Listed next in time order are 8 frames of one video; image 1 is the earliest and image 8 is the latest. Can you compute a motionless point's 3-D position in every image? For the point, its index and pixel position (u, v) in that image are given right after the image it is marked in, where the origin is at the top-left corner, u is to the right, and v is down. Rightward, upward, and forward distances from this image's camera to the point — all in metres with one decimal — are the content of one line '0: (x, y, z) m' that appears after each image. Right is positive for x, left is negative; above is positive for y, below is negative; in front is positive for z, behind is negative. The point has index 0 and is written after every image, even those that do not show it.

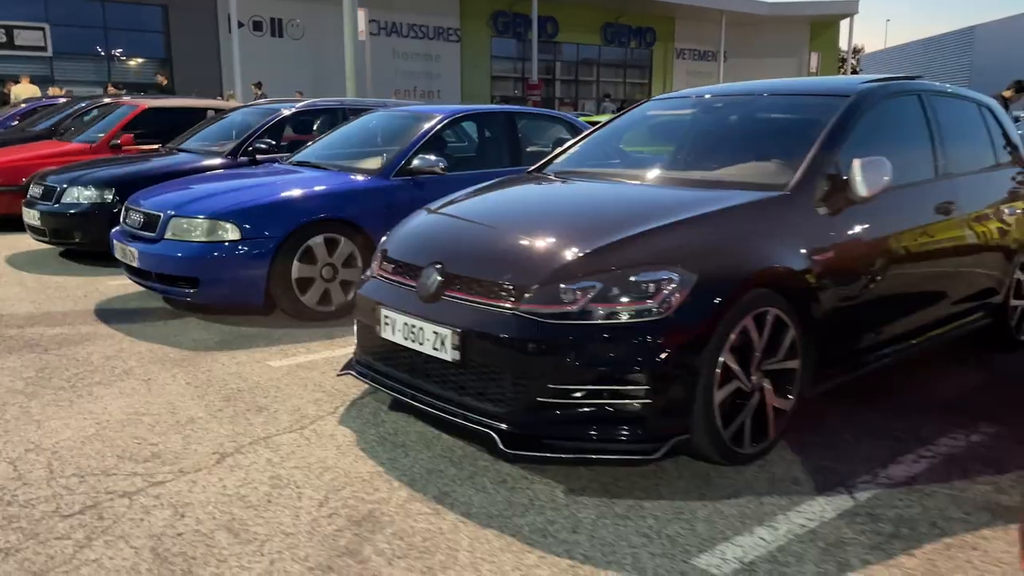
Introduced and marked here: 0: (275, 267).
0: (-1.5, +0.2, +5.3) m
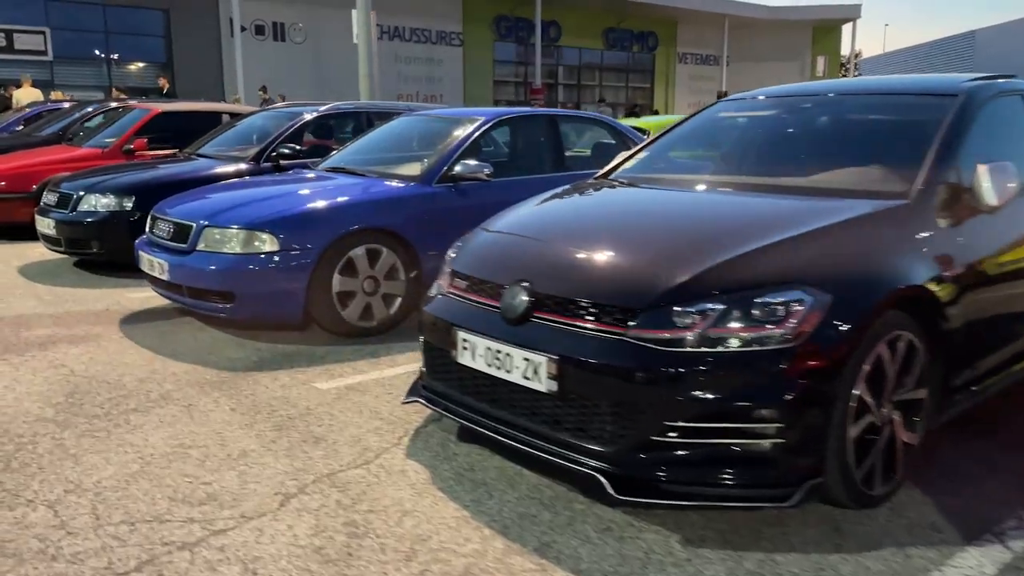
0: (-1.2, +0.1, +5.0) m
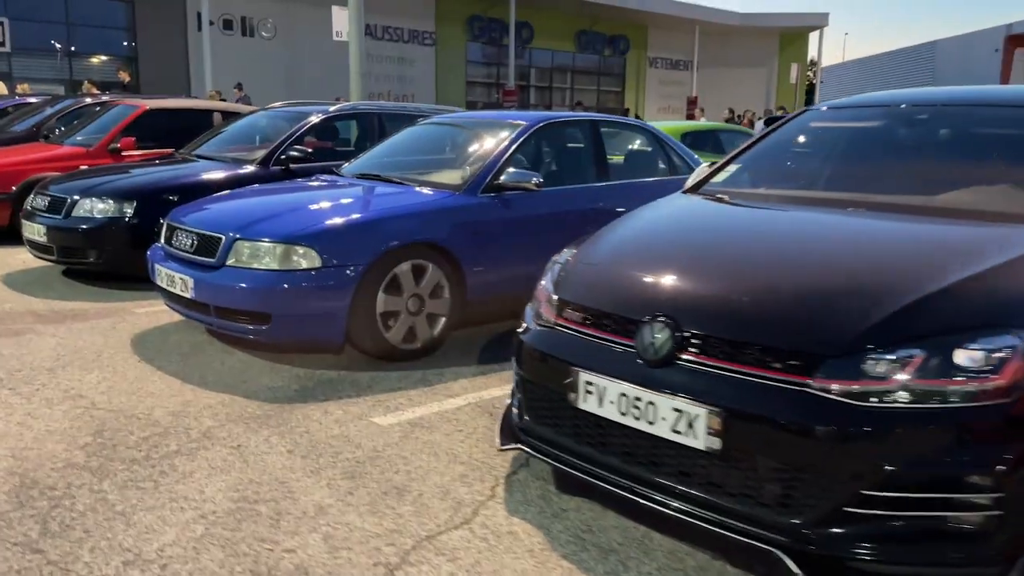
0: (-0.8, 0.0, +4.5) m
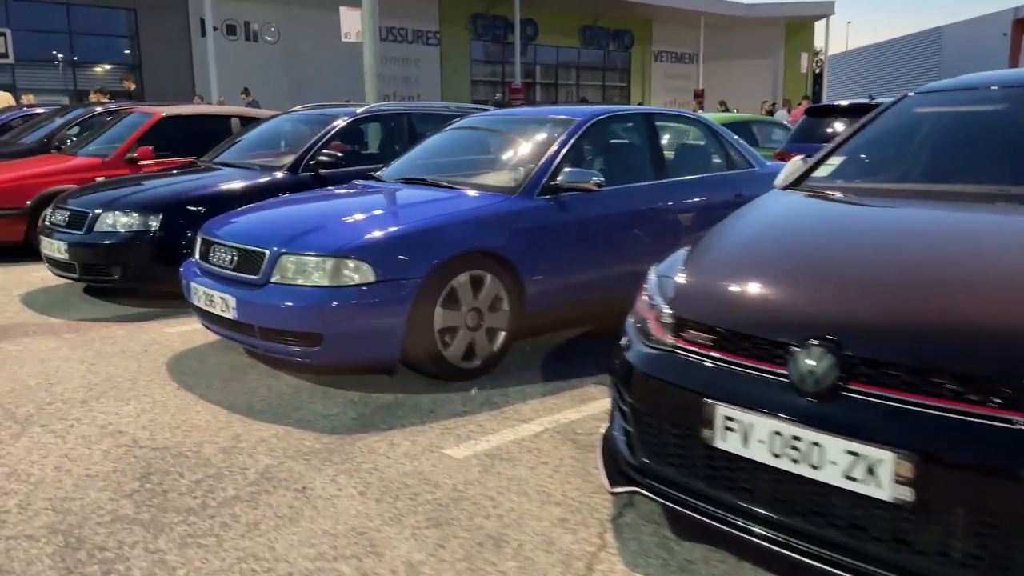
0: (-0.5, -0.1, +4.1) m
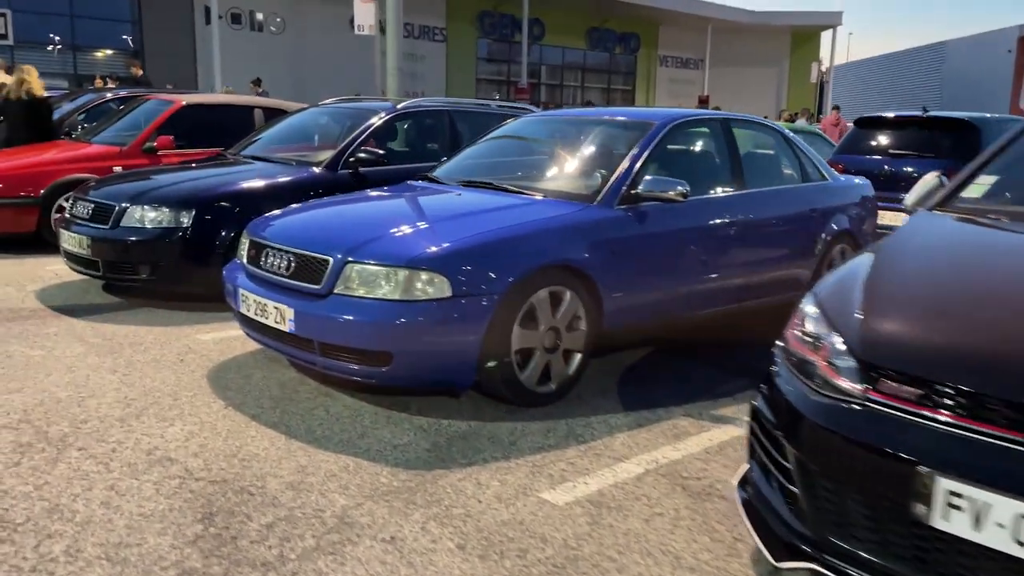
0: (-0.1, -0.2, +3.8) m
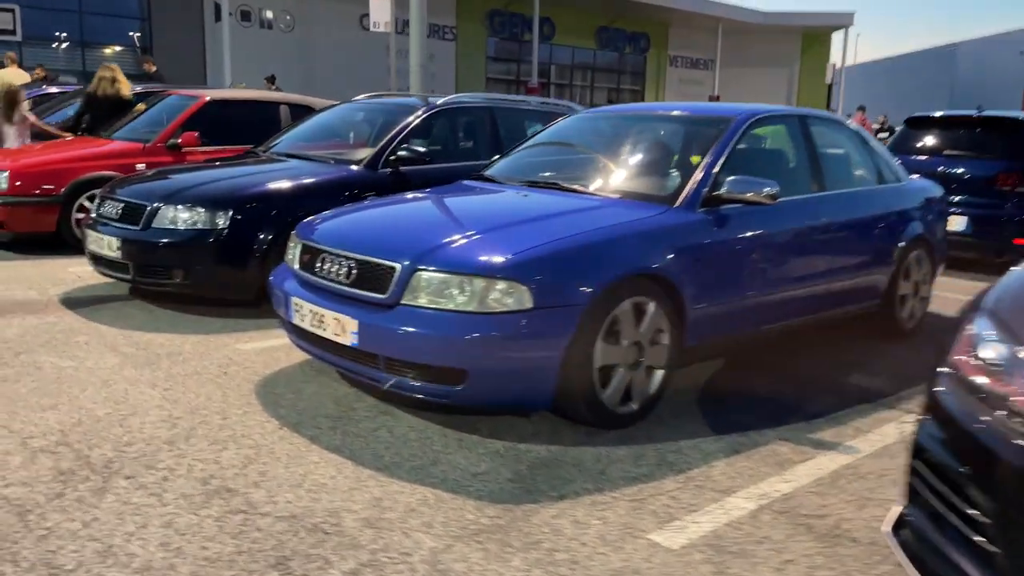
0: (+0.3, -0.2, +3.4) m
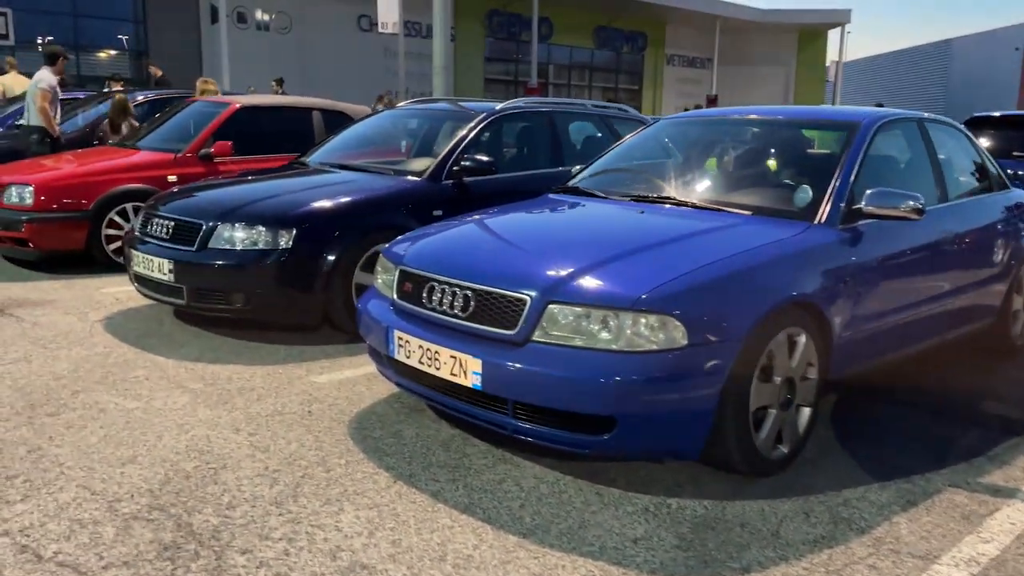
0: (+0.8, -0.4, +3.0) m
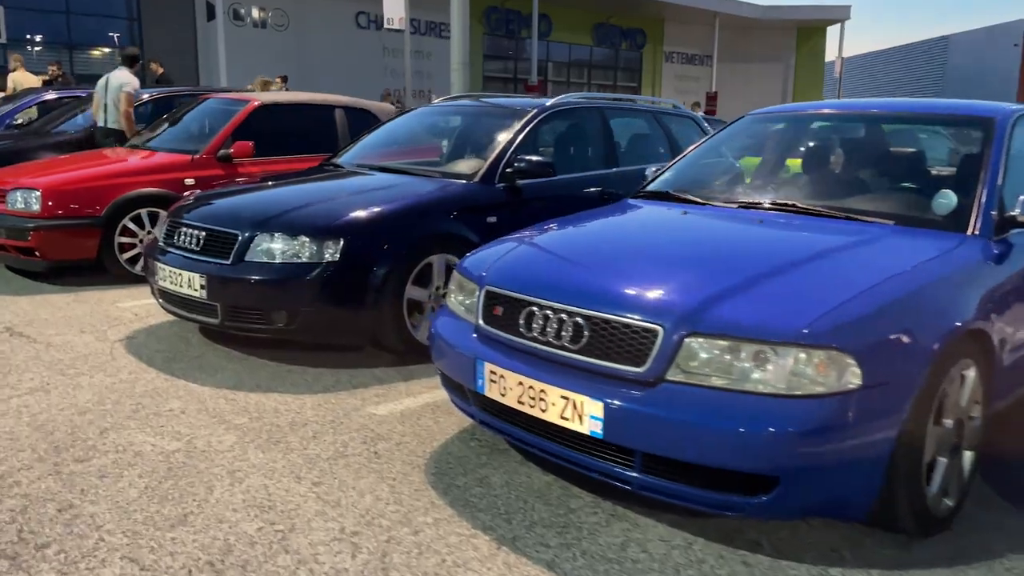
0: (+1.2, -0.5, +2.6) m
